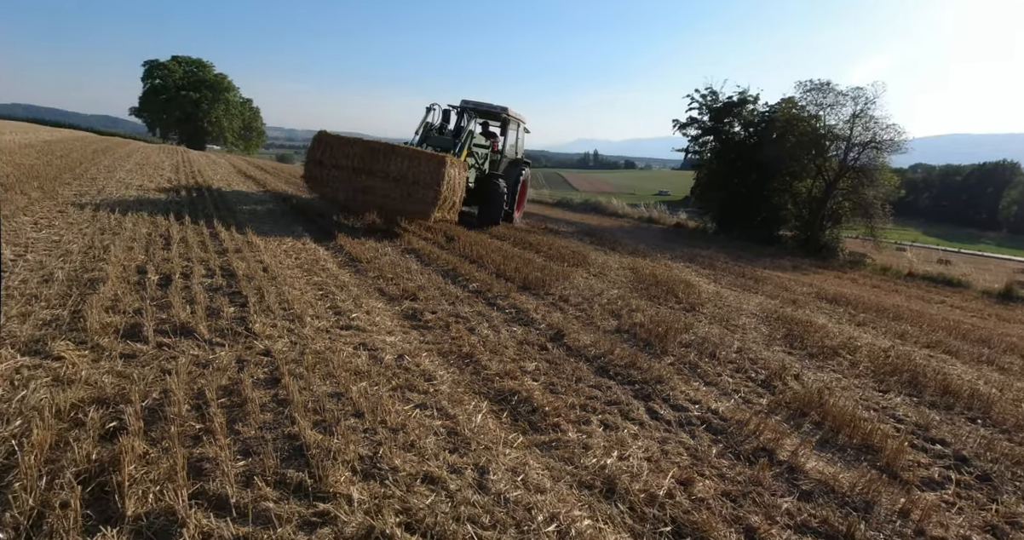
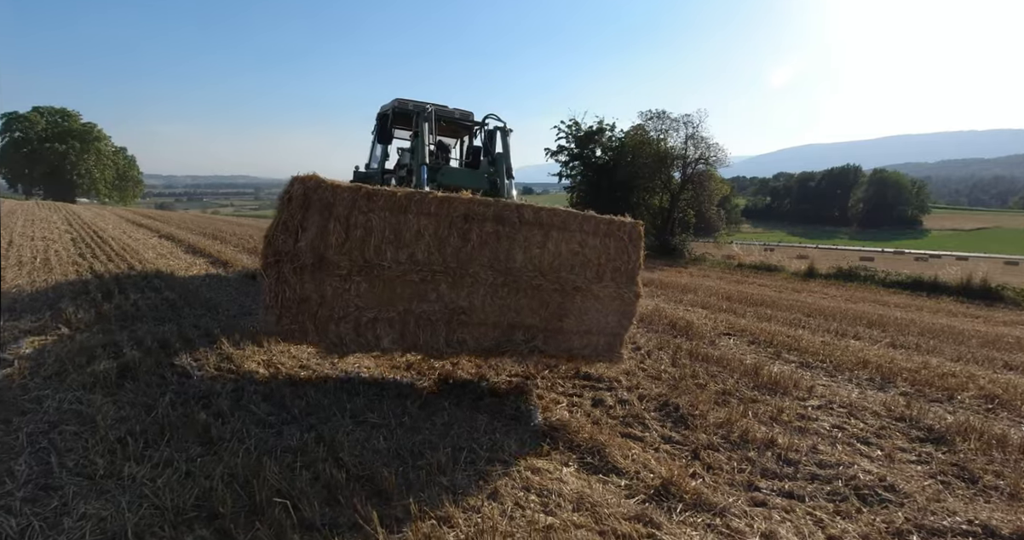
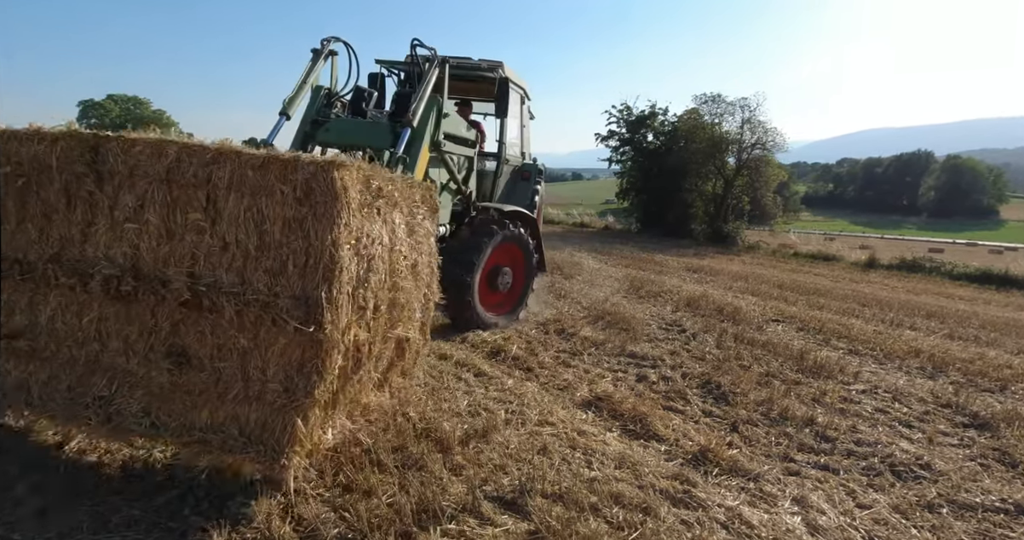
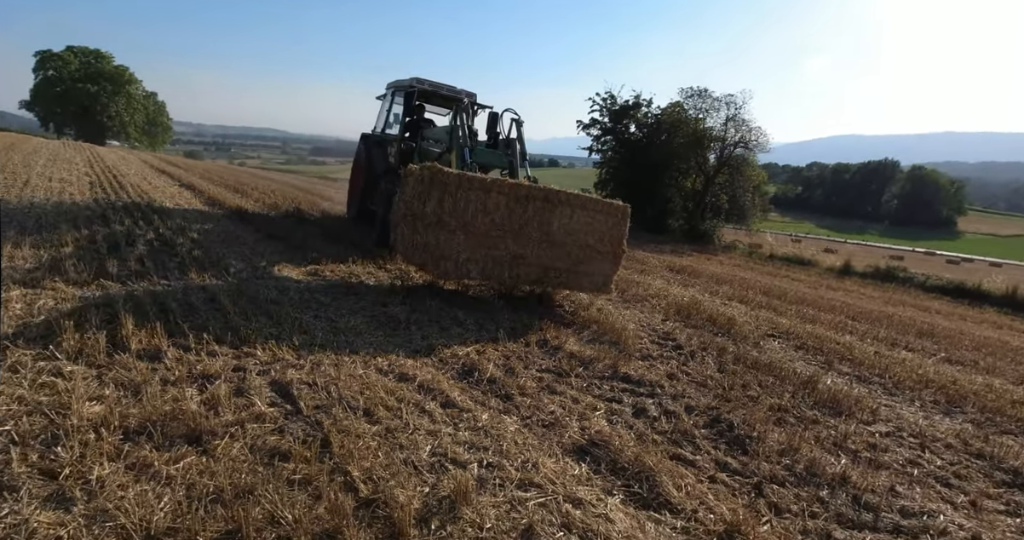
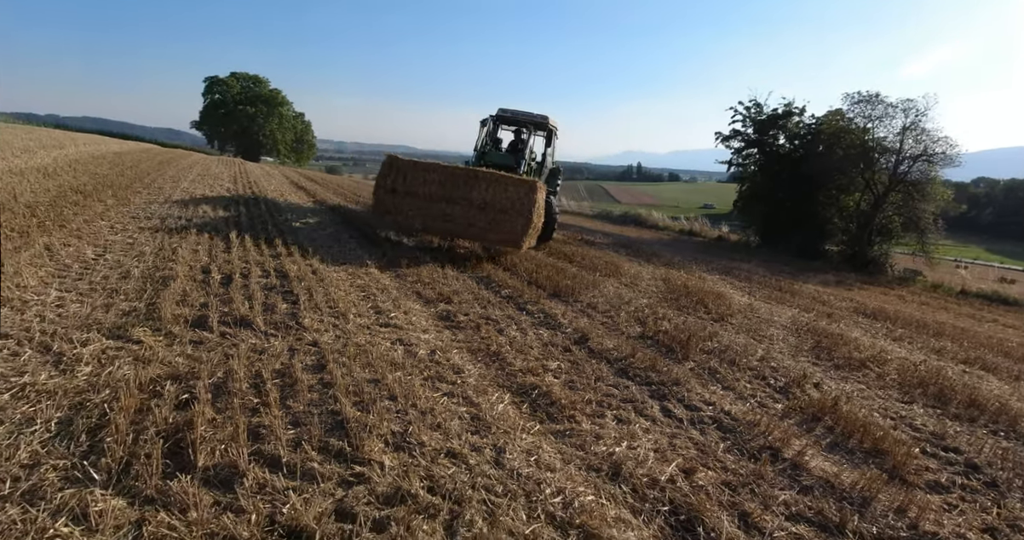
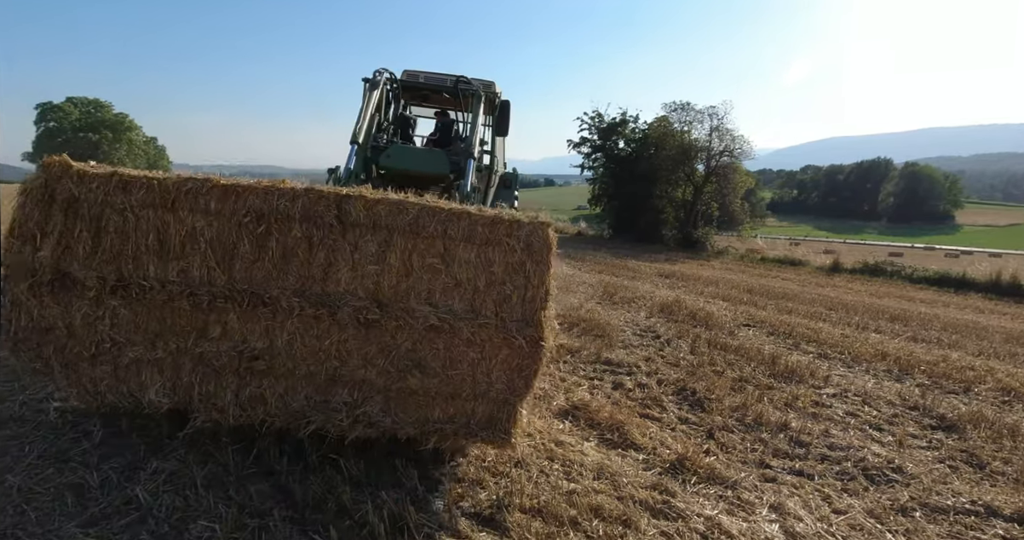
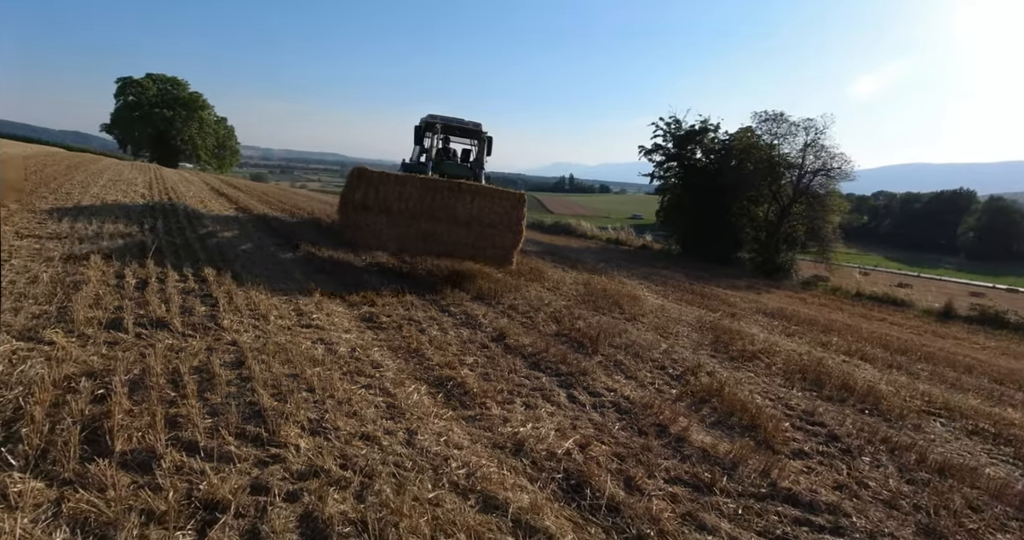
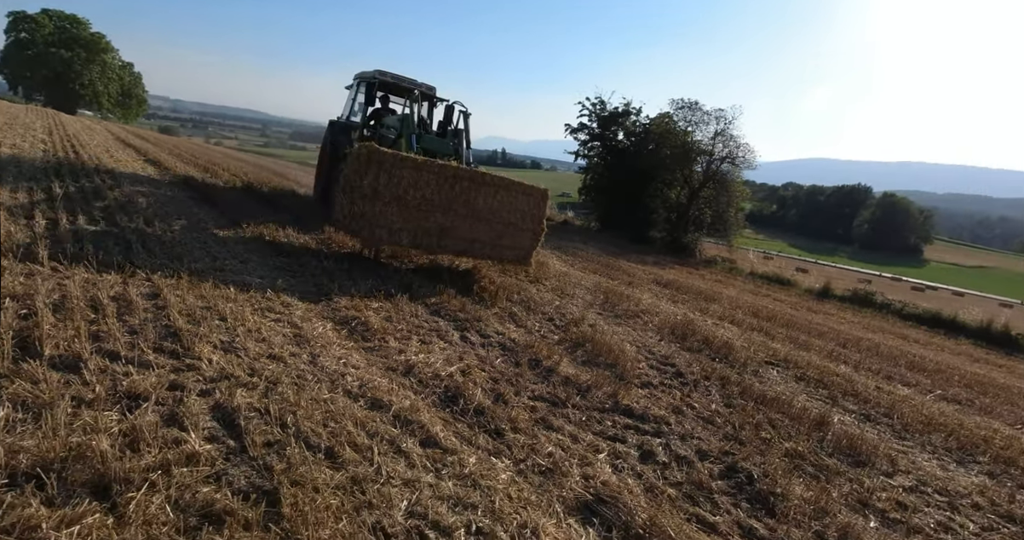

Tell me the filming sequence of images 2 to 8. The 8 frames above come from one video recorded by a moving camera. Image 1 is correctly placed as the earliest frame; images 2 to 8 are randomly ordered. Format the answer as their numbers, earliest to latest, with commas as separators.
5, 7, 8, 4, 2, 6, 3
